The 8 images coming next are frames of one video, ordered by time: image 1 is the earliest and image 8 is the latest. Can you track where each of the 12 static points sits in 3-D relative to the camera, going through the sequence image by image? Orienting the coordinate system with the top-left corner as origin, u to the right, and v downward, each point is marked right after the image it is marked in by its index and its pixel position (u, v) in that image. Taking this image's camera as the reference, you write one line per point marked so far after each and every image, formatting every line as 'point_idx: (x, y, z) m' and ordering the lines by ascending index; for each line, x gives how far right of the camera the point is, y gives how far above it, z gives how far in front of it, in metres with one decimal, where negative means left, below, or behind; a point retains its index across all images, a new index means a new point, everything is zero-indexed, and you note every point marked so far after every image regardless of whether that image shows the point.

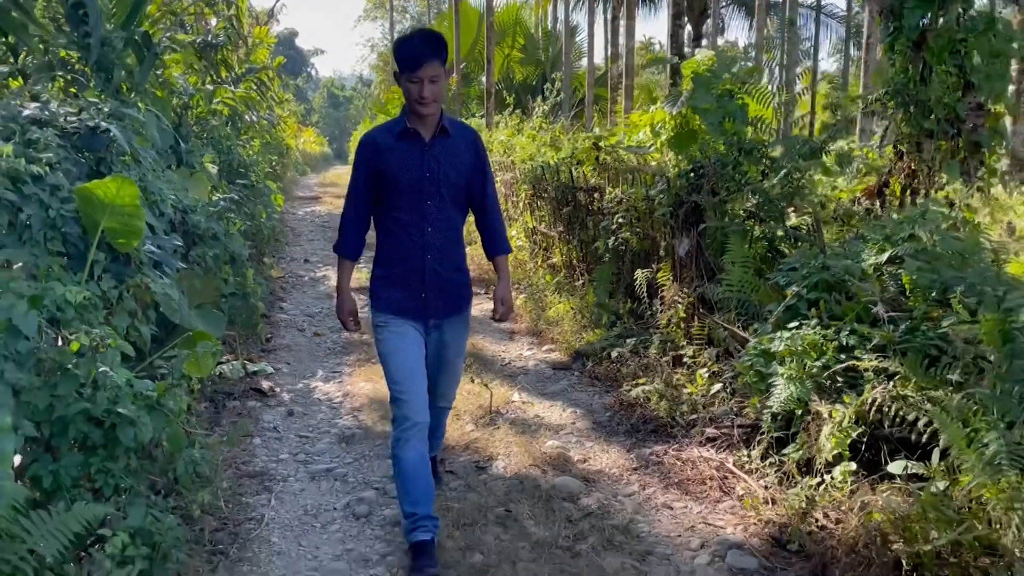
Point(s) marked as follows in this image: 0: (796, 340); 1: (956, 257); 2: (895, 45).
0: (+1.2, -0.2, +3.5) m
1: (+1.8, +0.1, +3.4) m
2: (+1.9, +1.2, +4.2) m
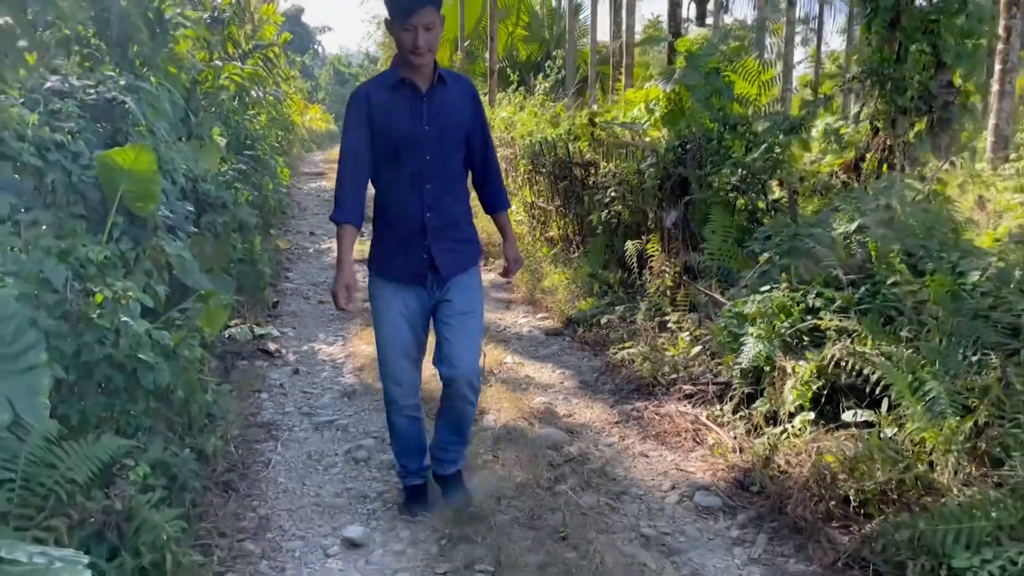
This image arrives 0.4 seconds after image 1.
0: (+1.1, -0.1, +3.7) m
1: (+1.8, +0.3, +3.6) m
2: (+1.9, +1.4, +4.4) m
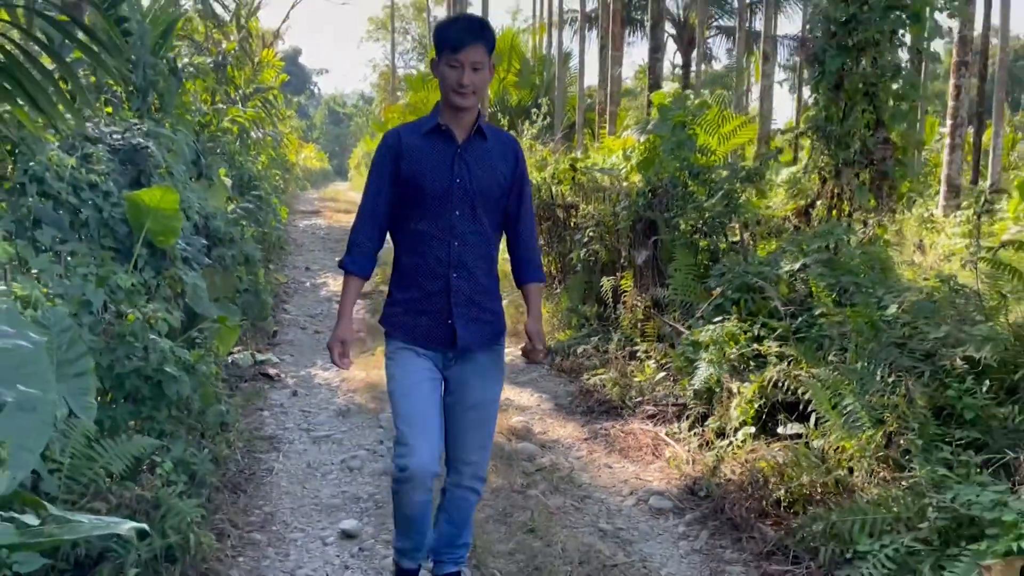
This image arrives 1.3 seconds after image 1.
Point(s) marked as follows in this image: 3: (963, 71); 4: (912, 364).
0: (+1.0, -0.2, +4.2) m
1: (+1.7, +0.1, +4.1) m
2: (+1.8, +1.2, +5.0) m
3: (+4.0, +1.9, +7.4) m
4: (+1.6, -0.3, +3.3) m
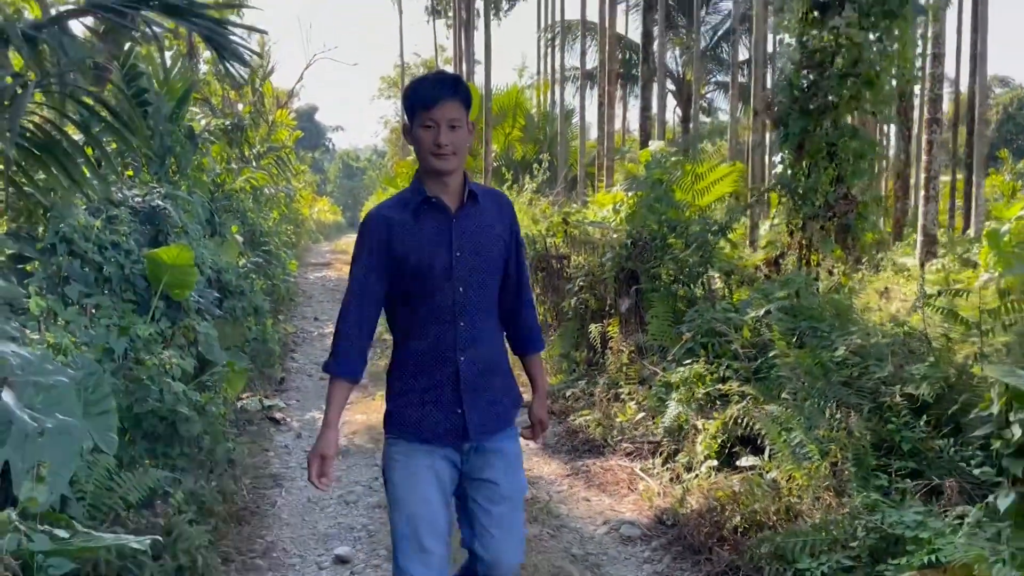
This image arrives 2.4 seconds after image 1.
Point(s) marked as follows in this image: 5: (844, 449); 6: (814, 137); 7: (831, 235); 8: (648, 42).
0: (+0.9, -0.5, +4.5) m
1: (+1.6, -0.1, +4.4) m
2: (+1.7, +0.9, +5.4) m
3: (+4.0, +1.5, +7.8) m
4: (+1.5, -0.5, +3.6) m
5: (+1.4, -0.7, +3.5) m
6: (+1.9, +0.9, +5.2) m
7: (+2.0, +0.3, +5.3) m
8: (+1.7, +3.1, +10.4) m
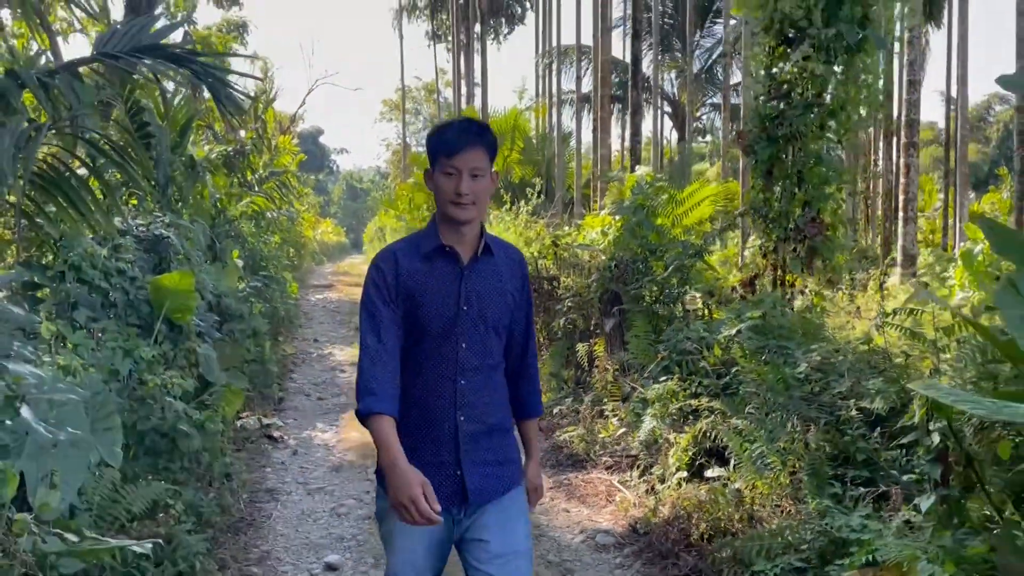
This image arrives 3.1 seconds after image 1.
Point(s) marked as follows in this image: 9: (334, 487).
0: (+0.8, -0.6, +4.7) m
1: (+1.5, -0.2, +4.7) m
2: (+1.6, +0.8, +5.6) m
3: (+3.9, +1.3, +8.1) m
4: (+1.4, -0.6, +3.8) m
5: (+1.3, -0.8, +3.7) m
6: (+1.8, +0.8, +5.5) m
7: (+1.9, +0.2, +5.5) m
8: (+1.6, +2.8, +10.7) m
9: (-1.1, -1.2, +4.9) m
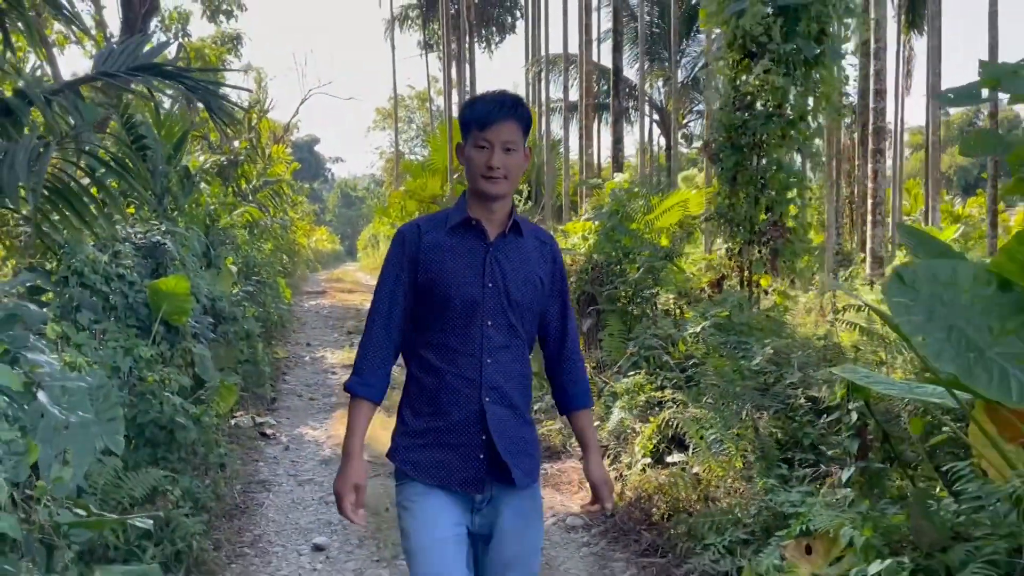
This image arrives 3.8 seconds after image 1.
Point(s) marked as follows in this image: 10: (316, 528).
0: (+0.7, -0.6, +5.0) m
1: (+1.4, -0.2, +5.0) m
2: (+1.5, +0.8, +6.0) m
3: (+3.7, +1.3, +8.4) m
4: (+1.3, -0.6, +4.1) m
5: (+1.1, -0.7, +4.0) m
6: (+1.6, +0.8, +5.8) m
7: (+1.8, +0.2, +5.8) m
8: (+1.4, +2.8, +11.0) m
9: (-1.2, -1.2, +5.2) m
10: (-1.0, -1.3, +4.4) m
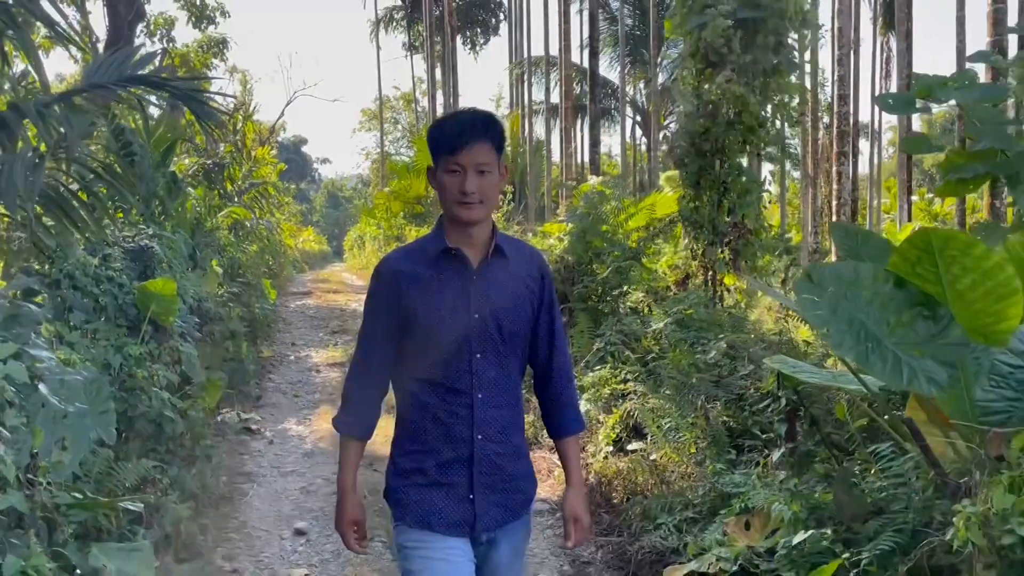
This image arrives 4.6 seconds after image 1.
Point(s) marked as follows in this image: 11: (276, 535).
0: (+0.5, -0.6, +5.3) m
1: (+1.2, -0.2, +5.3) m
2: (+1.3, +0.8, +6.3) m
3: (+3.5, +1.4, +8.8) m
4: (+1.1, -0.6, +4.4) m
5: (+1.0, -0.7, +4.3) m
6: (+1.4, +0.8, +6.1) m
7: (+1.6, +0.2, +6.1) m
8: (+1.1, +2.8, +11.3) m
9: (-1.4, -1.2, +5.5) m
10: (-1.2, -1.3, +4.6) m
11: (-1.2, -1.3, +4.4) m
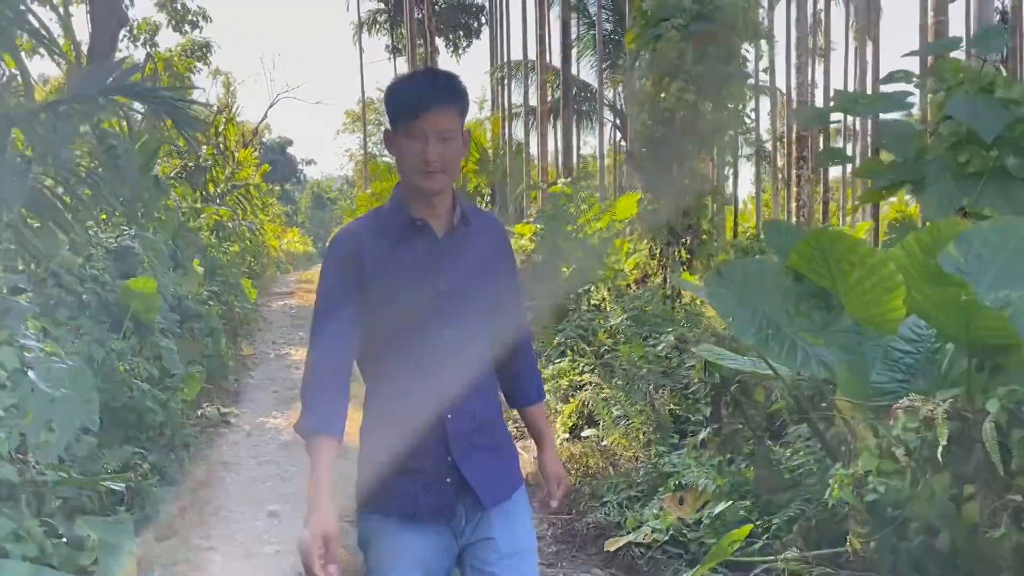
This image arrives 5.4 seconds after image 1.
0: (+0.3, -0.5, +5.6) m
1: (+0.9, -0.2, +5.6) m
2: (+1.0, +0.8, +6.6) m
3: (+3.2, +1.4, +9.1) m
4: (+0.9, -0.5, +4.7) m
5: (+0.8, -0.7, +4.6) m
6: (+1.2, +0.8, +6.4) m
7: (+1.3, +0.2, +6.5) m
8: (+0.8, +2.8, +11.7) m
9: (-1.6, -1.2, +5.8) m
10: (-1.4, -1.3, +4.9) m
11: (-1.5, -1.3, +4.7) m
